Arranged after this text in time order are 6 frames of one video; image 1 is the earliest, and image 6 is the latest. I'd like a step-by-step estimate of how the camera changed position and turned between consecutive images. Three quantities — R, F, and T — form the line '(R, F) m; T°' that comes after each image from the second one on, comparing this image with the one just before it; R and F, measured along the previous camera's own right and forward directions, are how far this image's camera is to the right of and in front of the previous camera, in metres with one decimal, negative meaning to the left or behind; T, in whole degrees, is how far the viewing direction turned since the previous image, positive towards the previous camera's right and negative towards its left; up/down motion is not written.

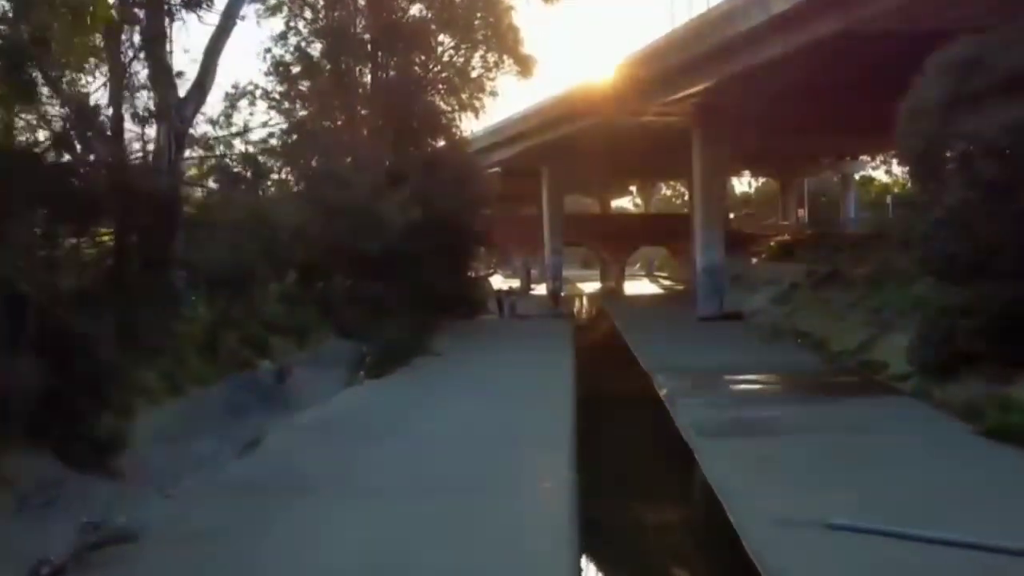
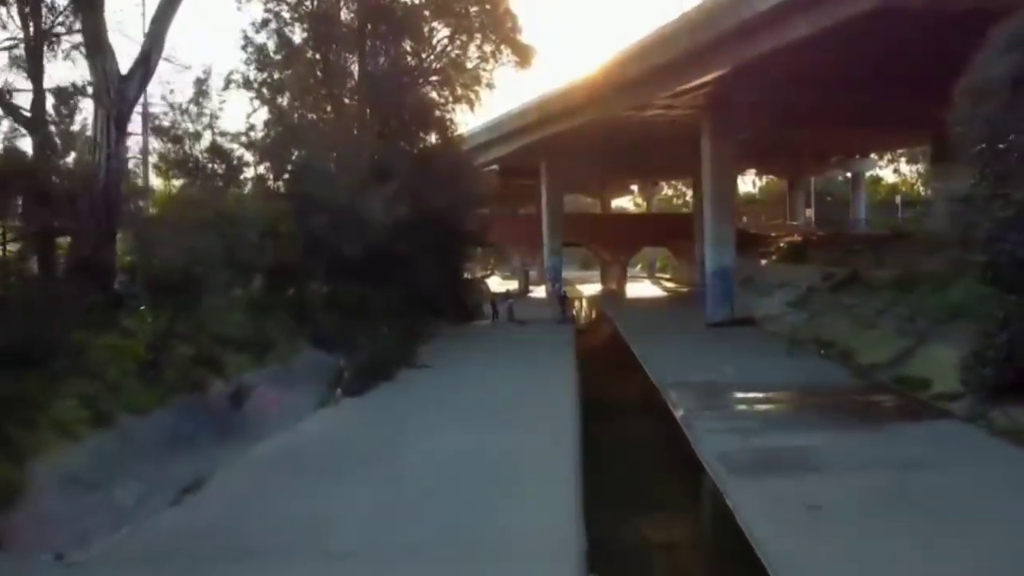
(0.0, +2.1) m; 0°
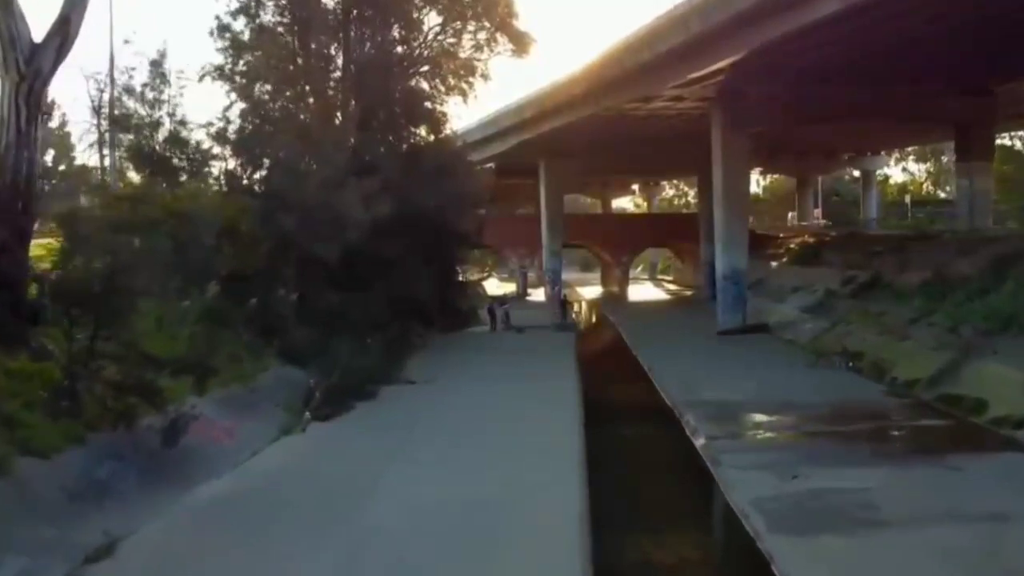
(0.0, +2.2) m; 0°
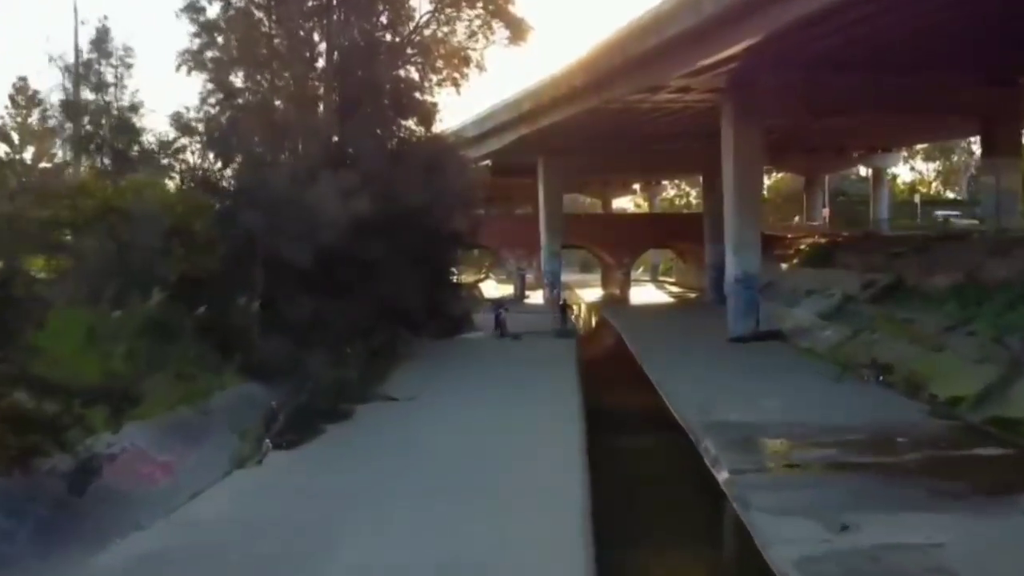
(+0.1, +2.0) m; 0°
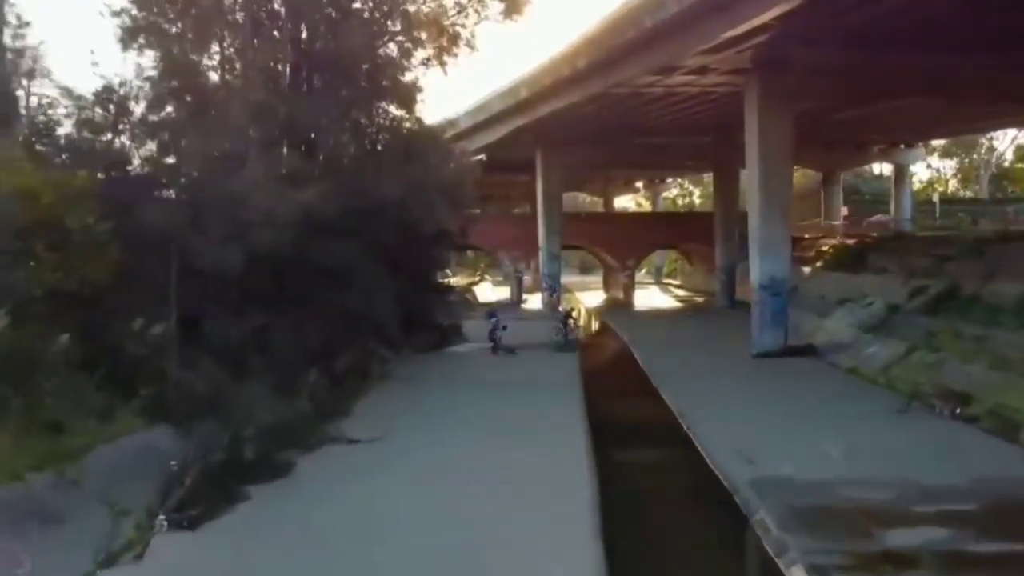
(+0.1, +3.6) m; 0°
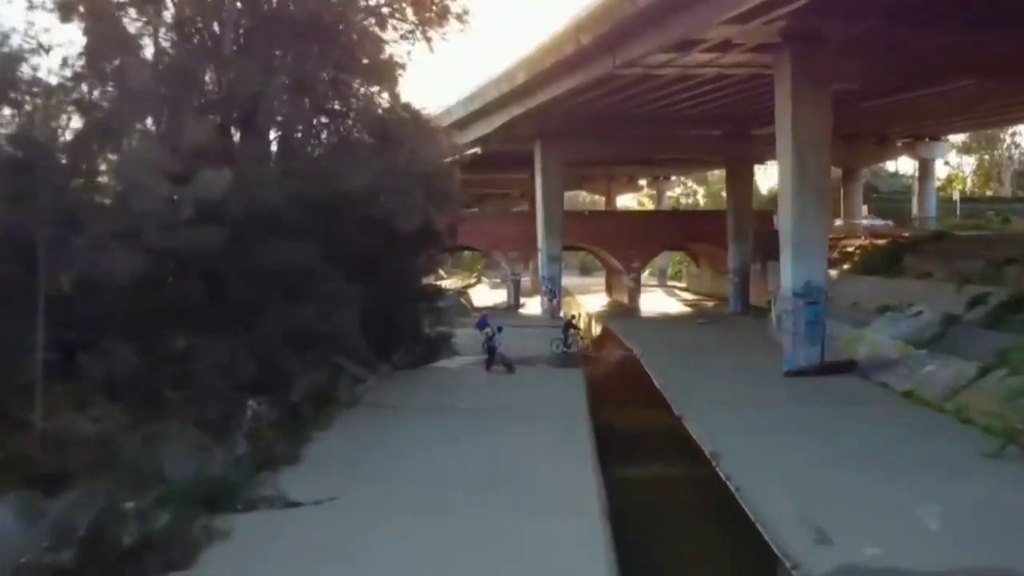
(+0.1, +3.3) m; 0°
